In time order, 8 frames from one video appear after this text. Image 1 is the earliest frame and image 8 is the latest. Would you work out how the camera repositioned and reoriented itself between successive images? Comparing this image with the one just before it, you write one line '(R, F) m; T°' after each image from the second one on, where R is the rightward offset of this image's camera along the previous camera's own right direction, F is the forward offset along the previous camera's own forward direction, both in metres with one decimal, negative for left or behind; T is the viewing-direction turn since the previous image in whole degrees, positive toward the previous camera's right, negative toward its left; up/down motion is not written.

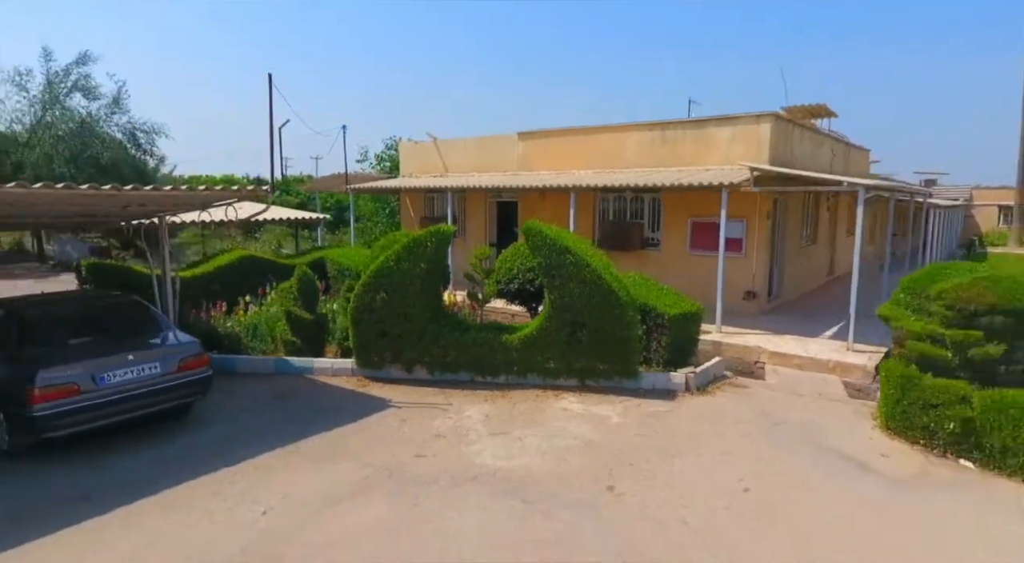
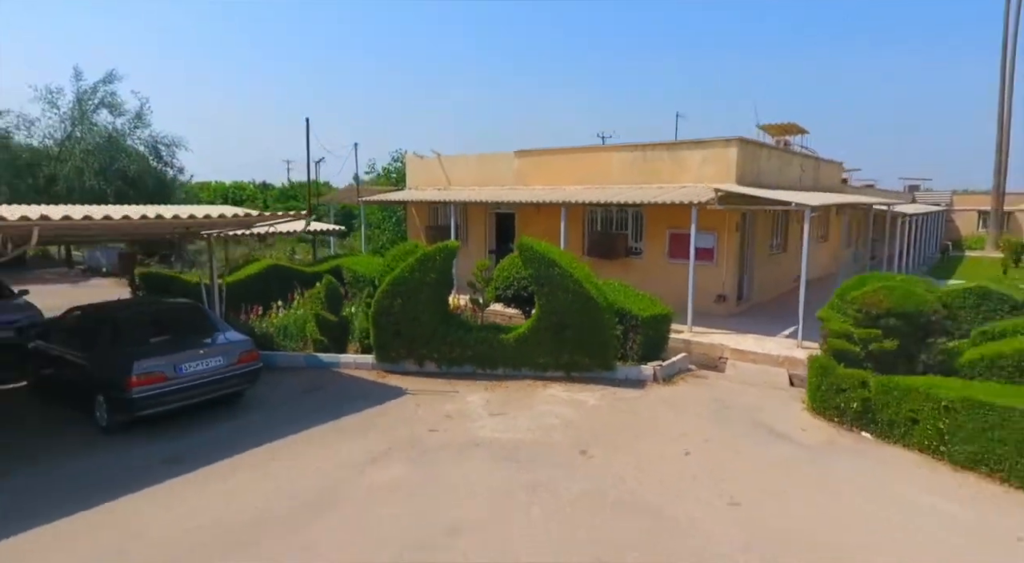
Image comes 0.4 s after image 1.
(+0.1, -1.3) m; 0°
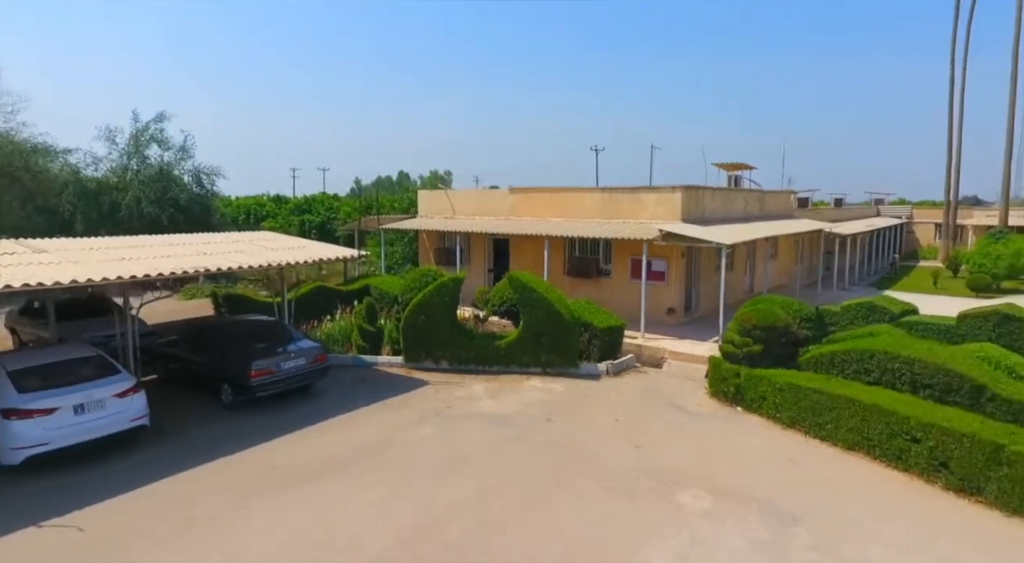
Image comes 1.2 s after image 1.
(+0.1, -3.0) m; 0°
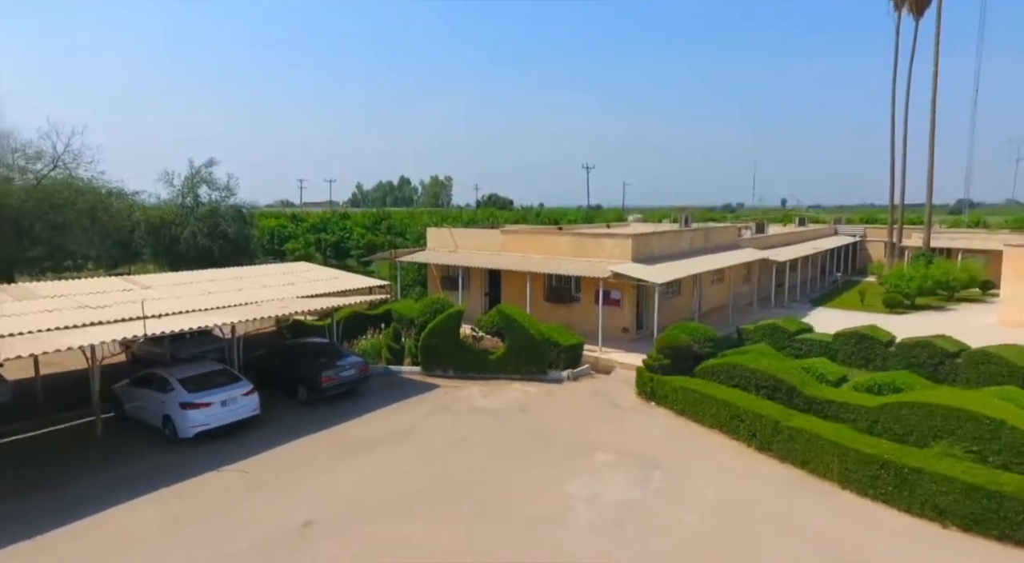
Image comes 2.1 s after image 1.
(+0.3, -4.2) m; 0°
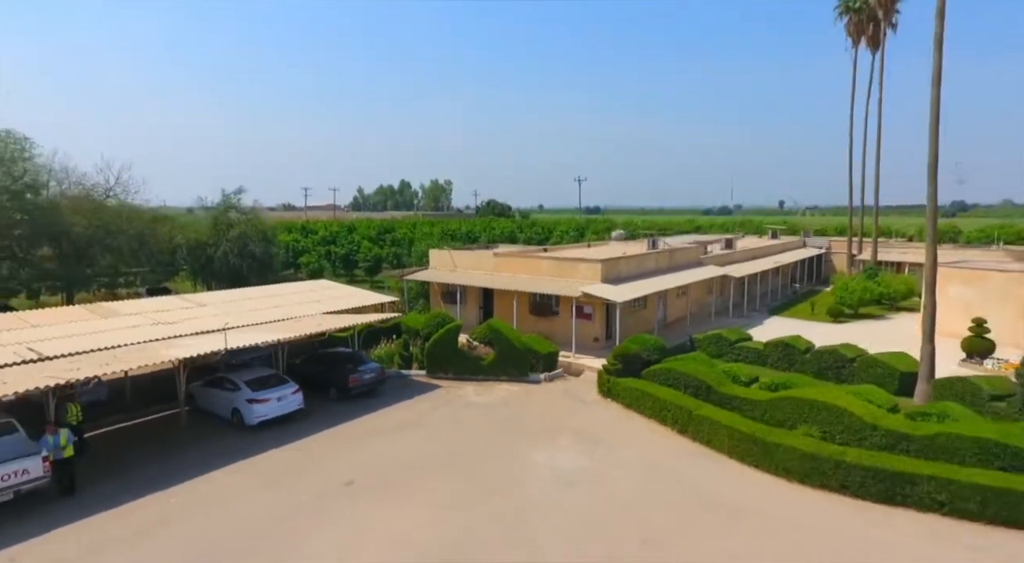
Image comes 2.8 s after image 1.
(+0.4, -3.6) m; 0°
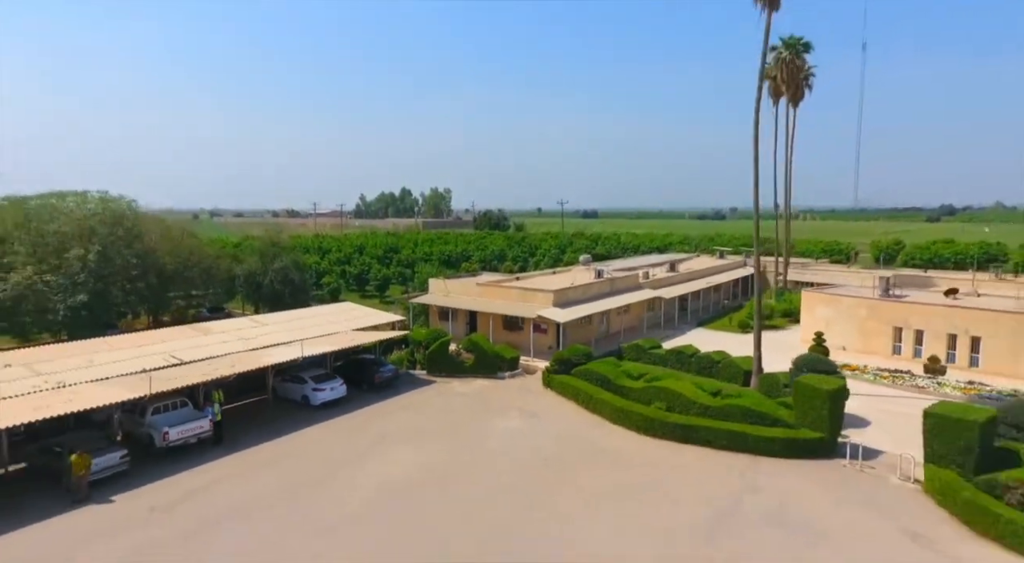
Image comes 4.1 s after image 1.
(+1.1, -8.3) m; 0°
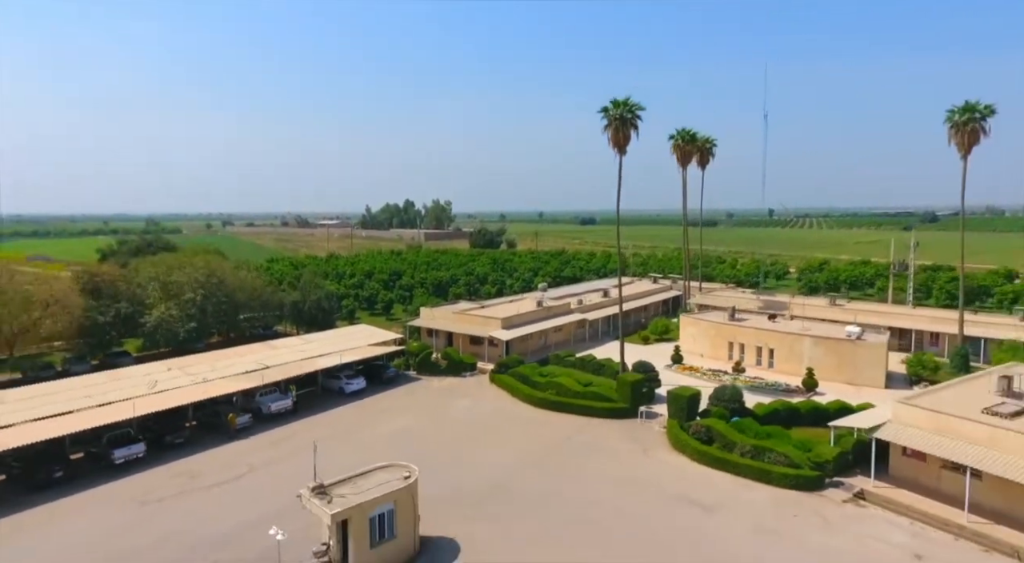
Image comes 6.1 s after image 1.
(+2.8, -14.6) m; 0°
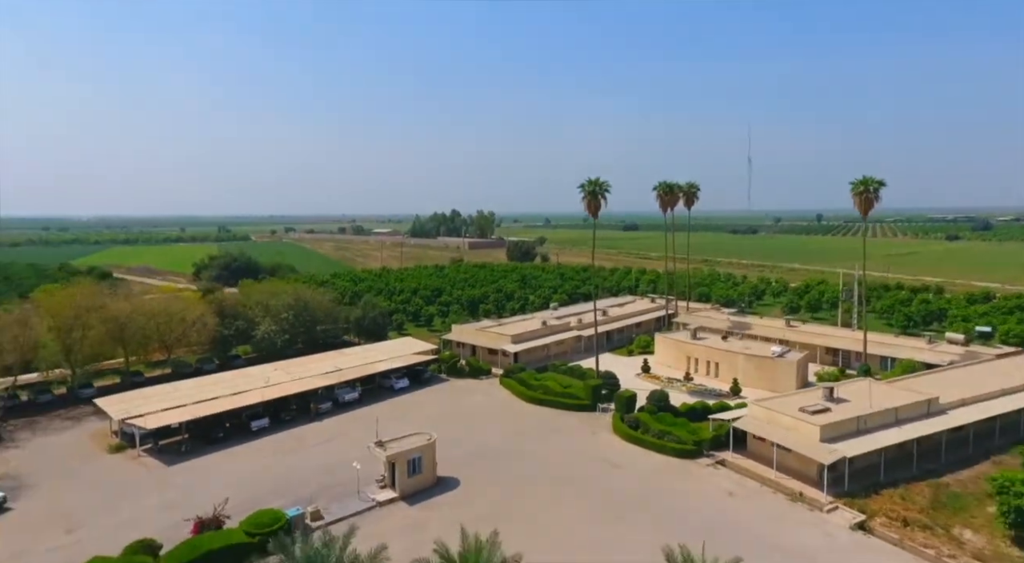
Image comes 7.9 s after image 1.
(+3.6, -13.6) m; -4°
